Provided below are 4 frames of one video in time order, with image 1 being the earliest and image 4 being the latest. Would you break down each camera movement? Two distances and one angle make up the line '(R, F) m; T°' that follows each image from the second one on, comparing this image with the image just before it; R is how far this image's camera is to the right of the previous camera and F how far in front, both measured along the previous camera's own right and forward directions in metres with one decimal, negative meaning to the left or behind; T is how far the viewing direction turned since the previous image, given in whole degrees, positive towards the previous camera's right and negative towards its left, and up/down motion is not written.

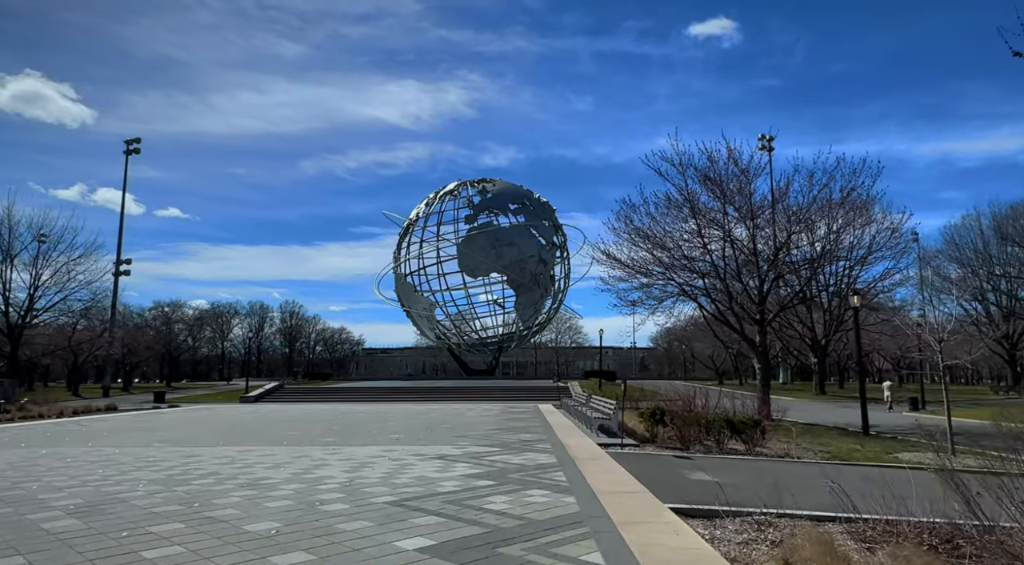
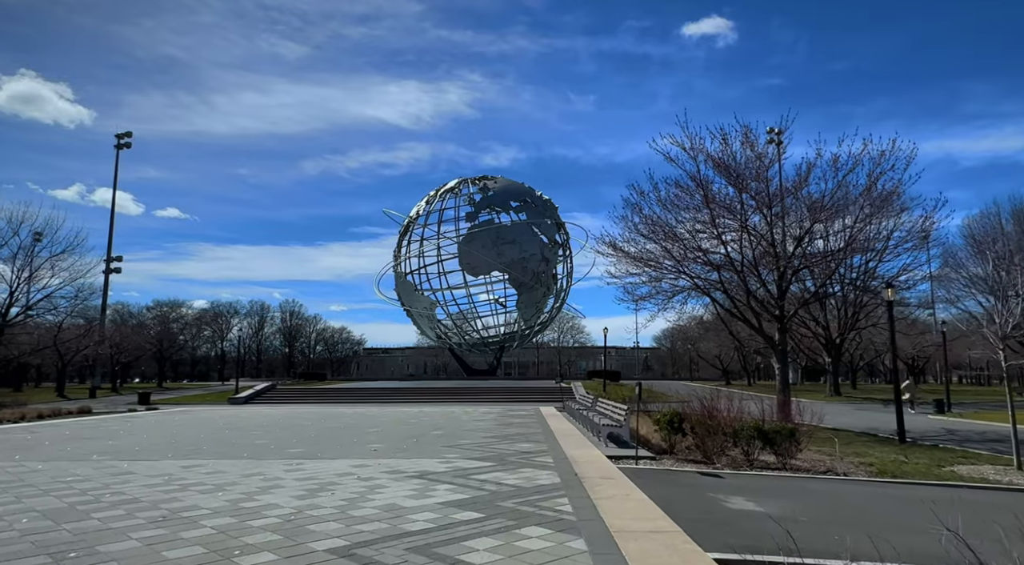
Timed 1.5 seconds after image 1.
(+0.1, +1.7) m; 0°
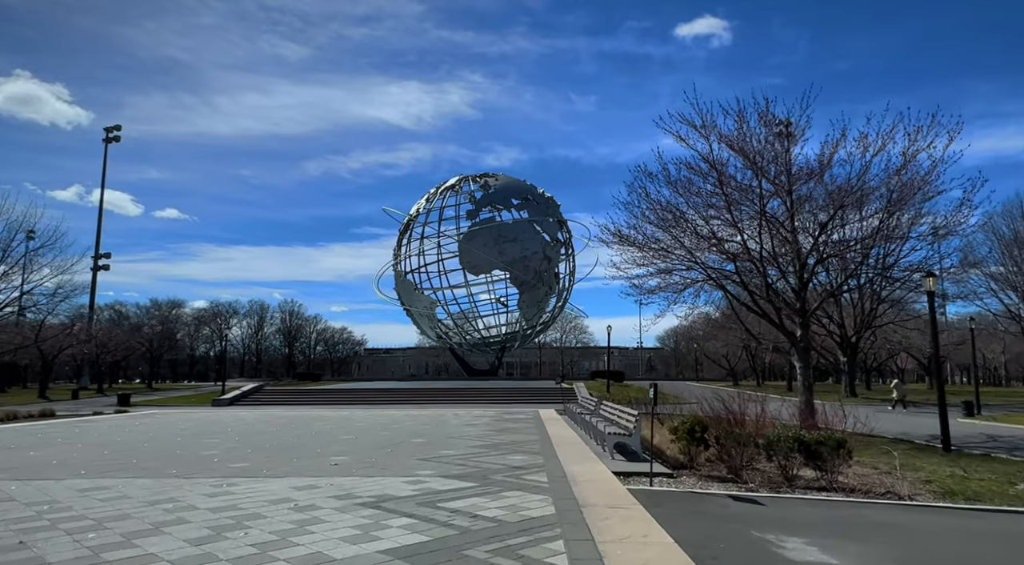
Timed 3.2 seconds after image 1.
(+0.2, +1.8) m; 0°
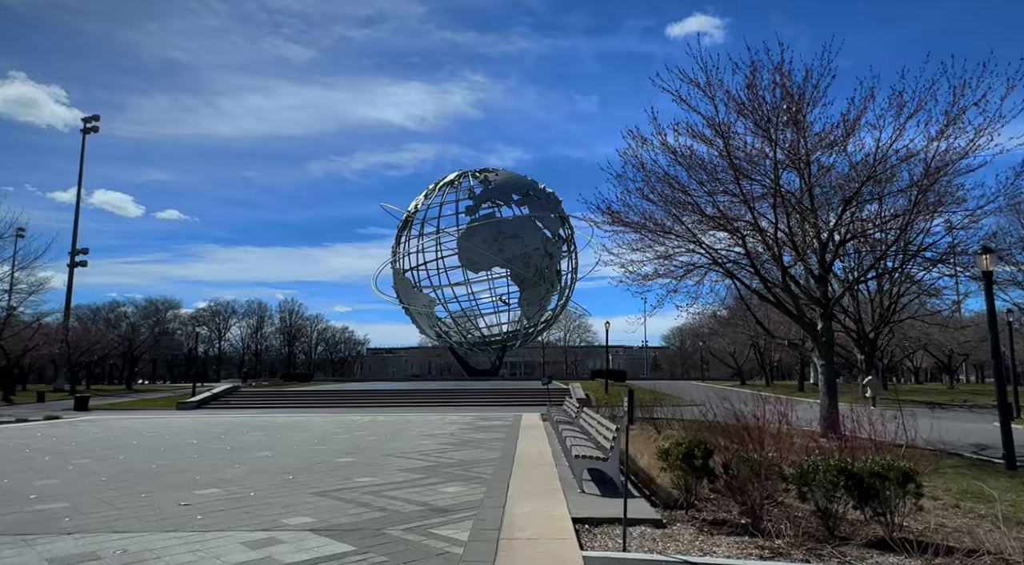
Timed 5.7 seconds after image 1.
(+0.8, +2.7) m; 0°
